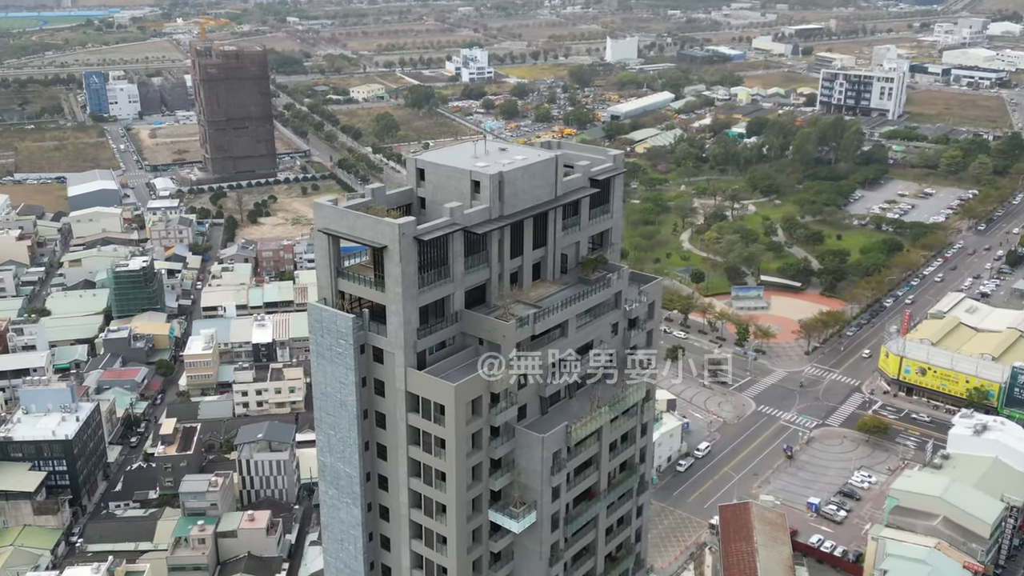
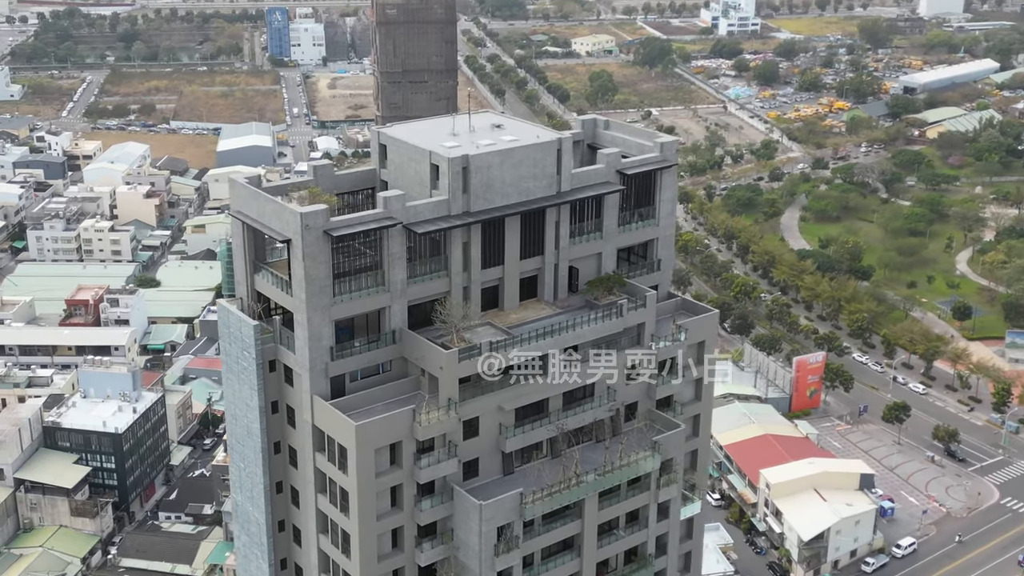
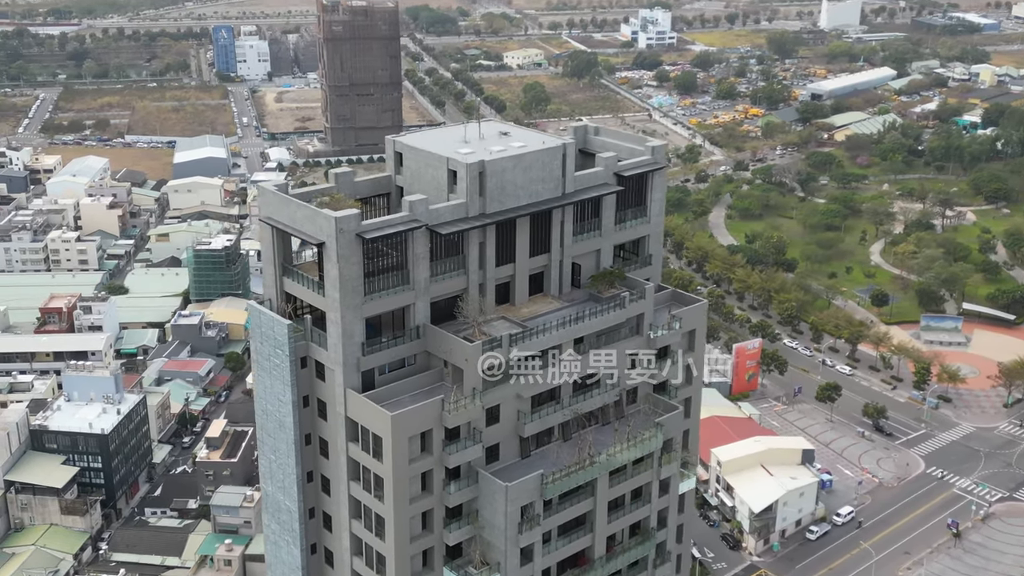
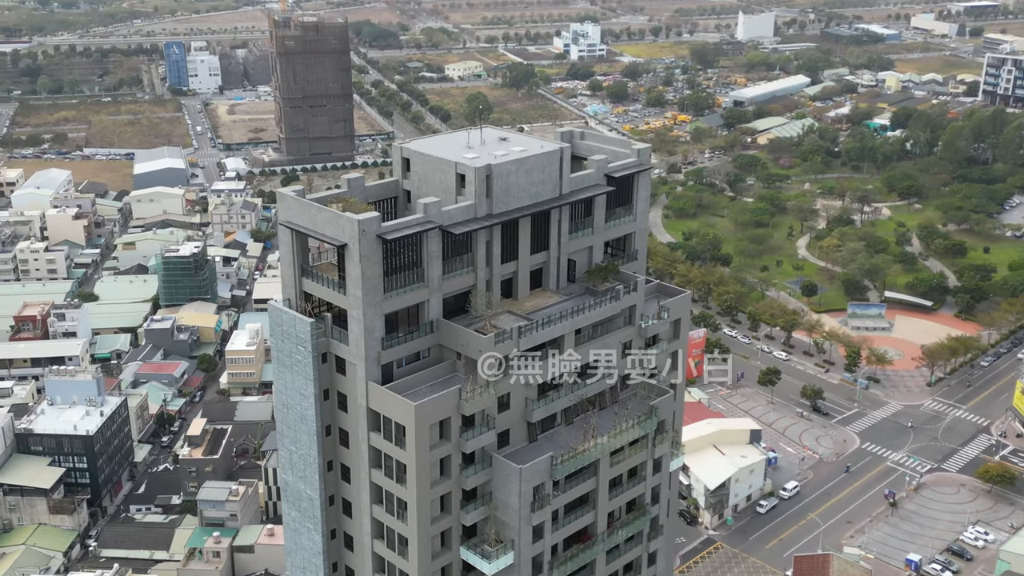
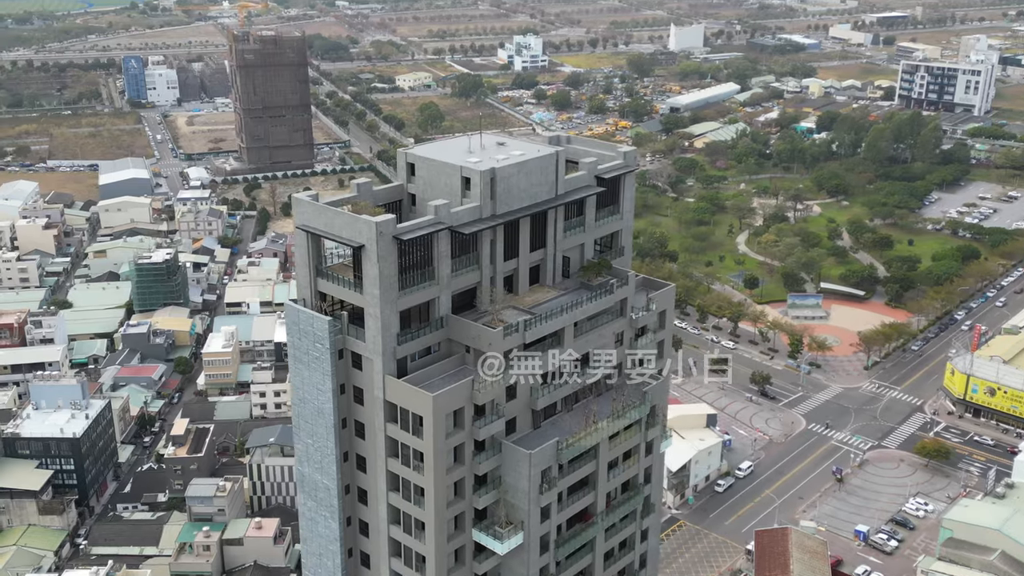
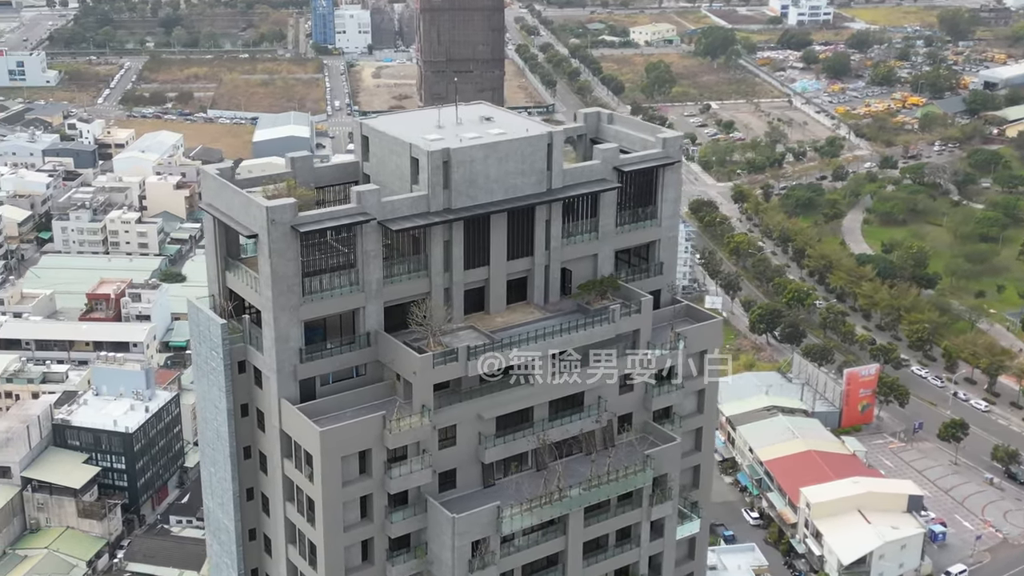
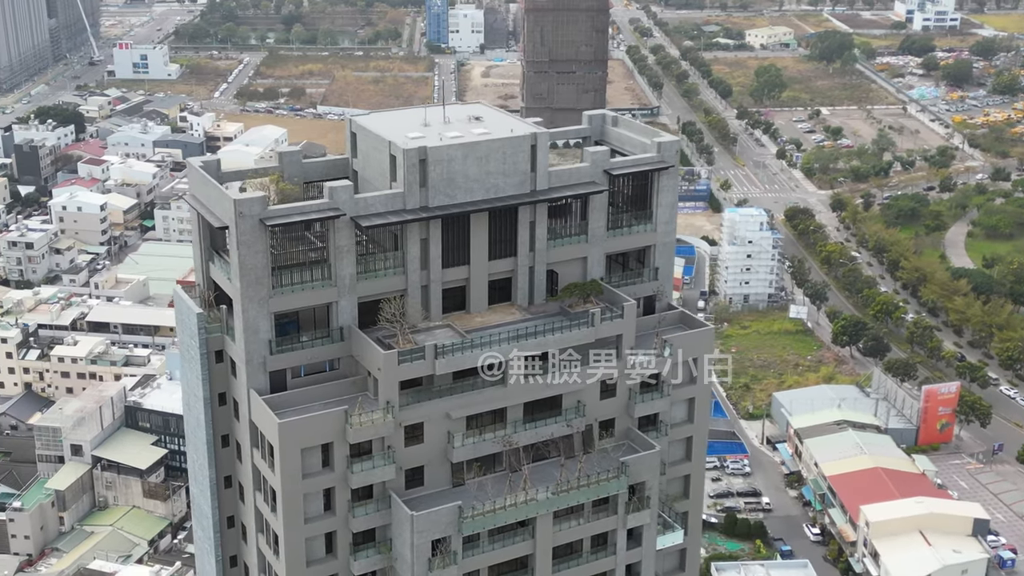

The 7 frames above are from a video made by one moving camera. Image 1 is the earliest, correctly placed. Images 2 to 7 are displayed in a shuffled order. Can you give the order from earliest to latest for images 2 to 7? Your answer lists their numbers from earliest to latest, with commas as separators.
5, 4, 3, 2, 6, 7
